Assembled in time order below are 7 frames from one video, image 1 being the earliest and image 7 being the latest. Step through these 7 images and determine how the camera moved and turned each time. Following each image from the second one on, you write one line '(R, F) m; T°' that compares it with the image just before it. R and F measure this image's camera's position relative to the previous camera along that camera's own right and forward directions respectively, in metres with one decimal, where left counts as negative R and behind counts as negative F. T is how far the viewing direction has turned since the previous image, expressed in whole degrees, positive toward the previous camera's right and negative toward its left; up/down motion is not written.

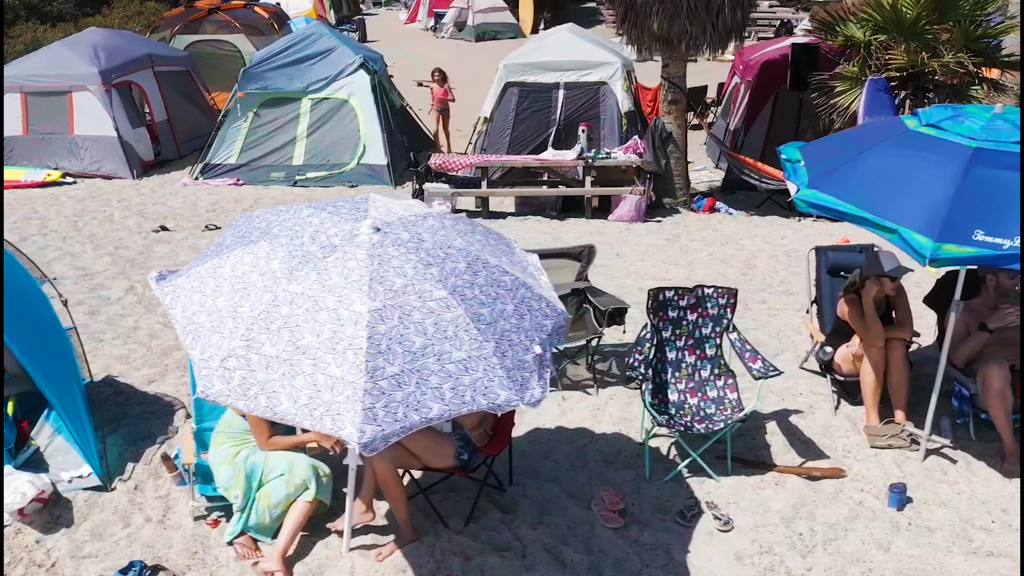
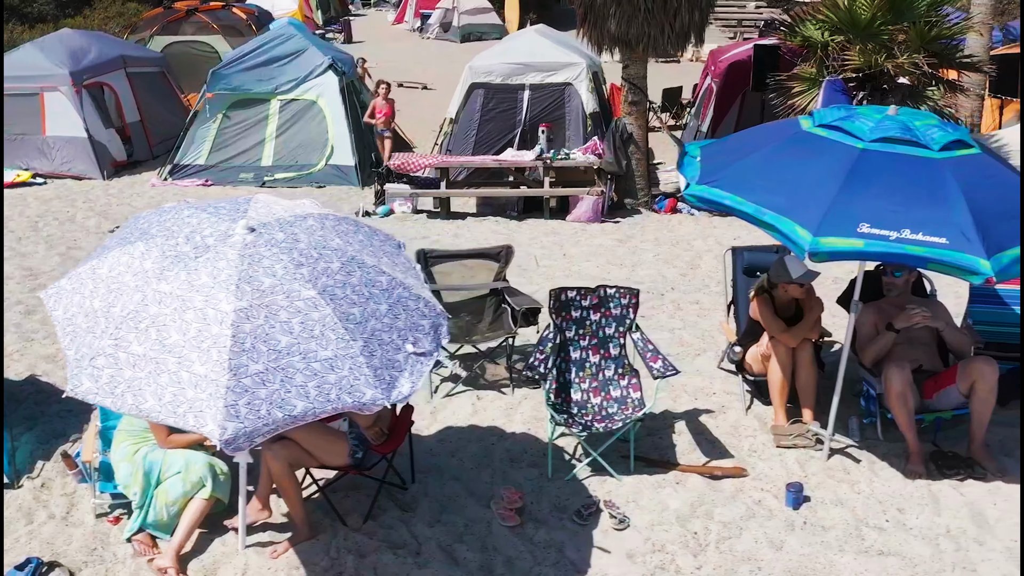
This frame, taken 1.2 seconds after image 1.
(+0.6, 0.0) m; 0°
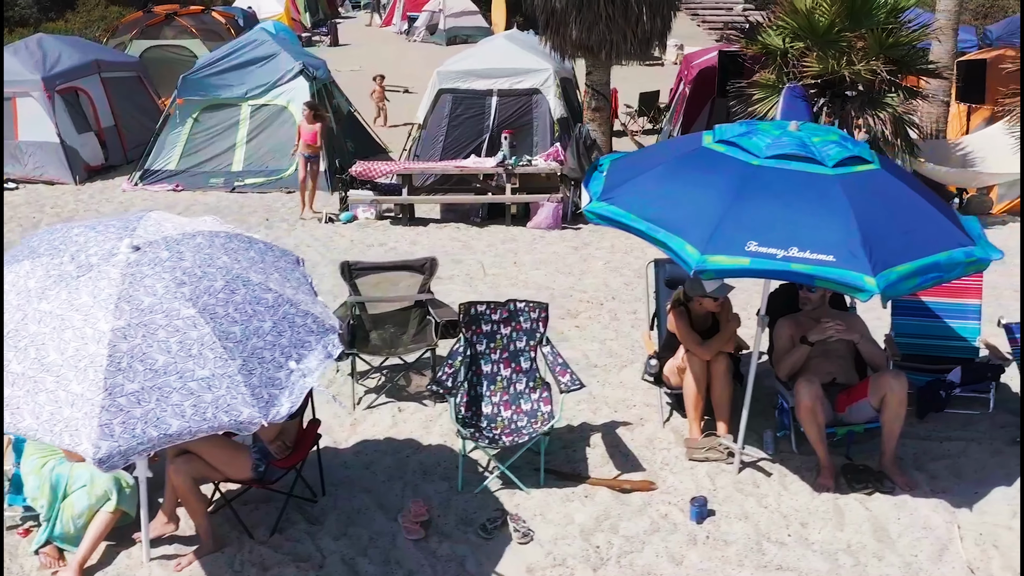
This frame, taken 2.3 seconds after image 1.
(+0.6, 0.0) m; 0°
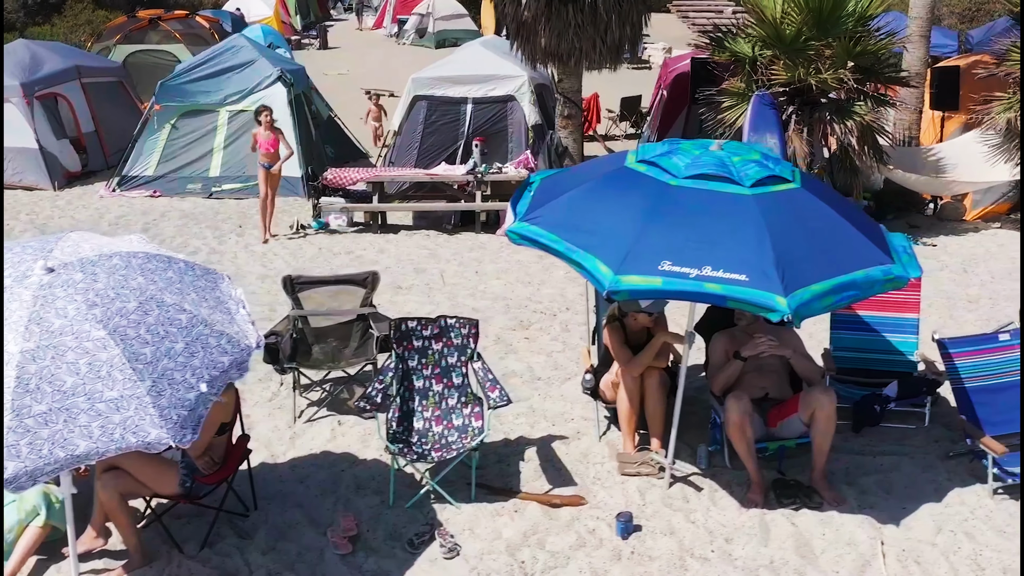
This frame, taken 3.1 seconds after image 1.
(+0.4, 0.0) m; 0°
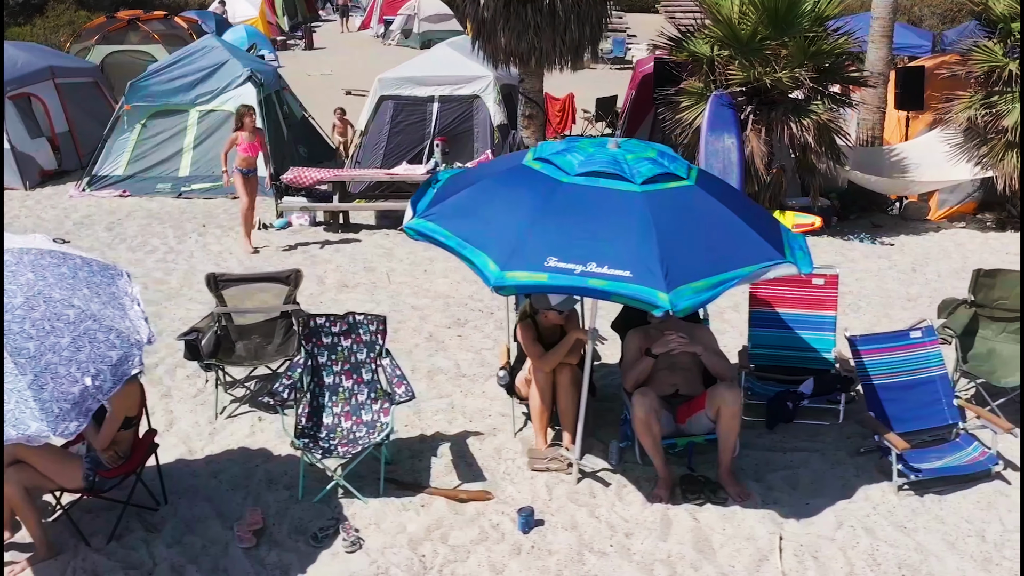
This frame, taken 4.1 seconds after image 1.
(+0.6, 0.0) m; 0°
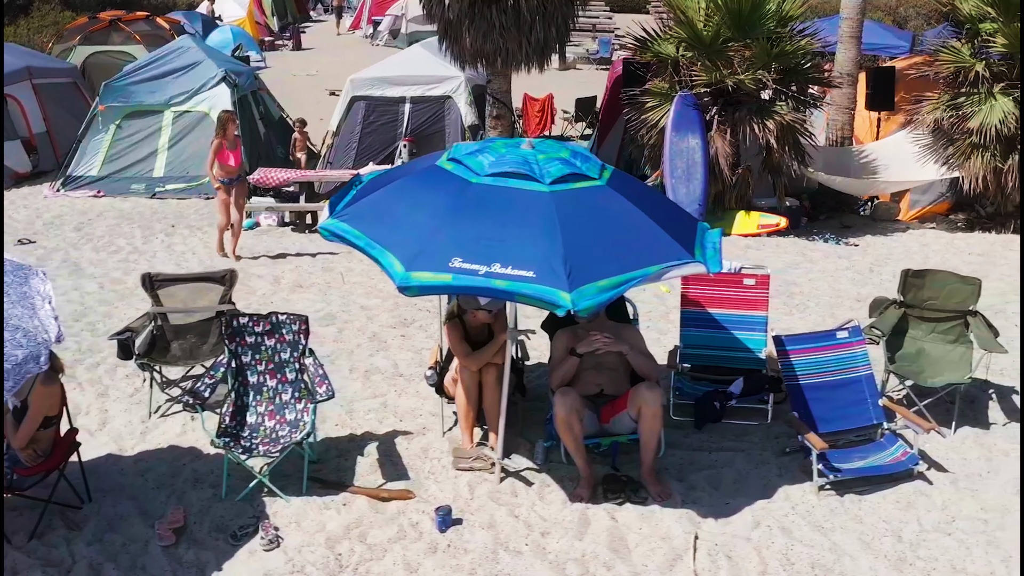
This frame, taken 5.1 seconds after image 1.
(+0.5, 0.0) m; 0°
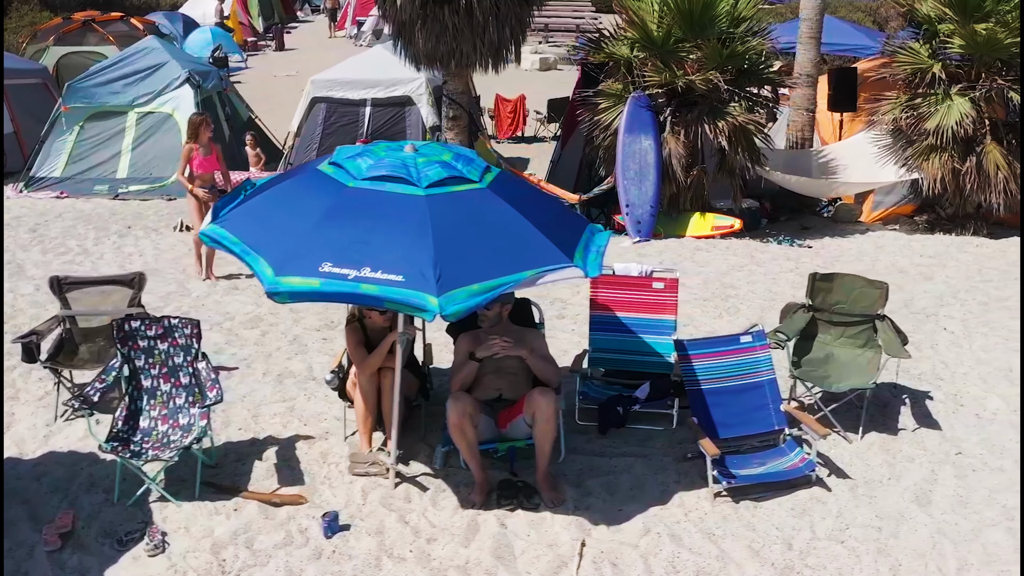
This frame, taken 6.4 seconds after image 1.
(+0.7, 0.0) m; 0°
